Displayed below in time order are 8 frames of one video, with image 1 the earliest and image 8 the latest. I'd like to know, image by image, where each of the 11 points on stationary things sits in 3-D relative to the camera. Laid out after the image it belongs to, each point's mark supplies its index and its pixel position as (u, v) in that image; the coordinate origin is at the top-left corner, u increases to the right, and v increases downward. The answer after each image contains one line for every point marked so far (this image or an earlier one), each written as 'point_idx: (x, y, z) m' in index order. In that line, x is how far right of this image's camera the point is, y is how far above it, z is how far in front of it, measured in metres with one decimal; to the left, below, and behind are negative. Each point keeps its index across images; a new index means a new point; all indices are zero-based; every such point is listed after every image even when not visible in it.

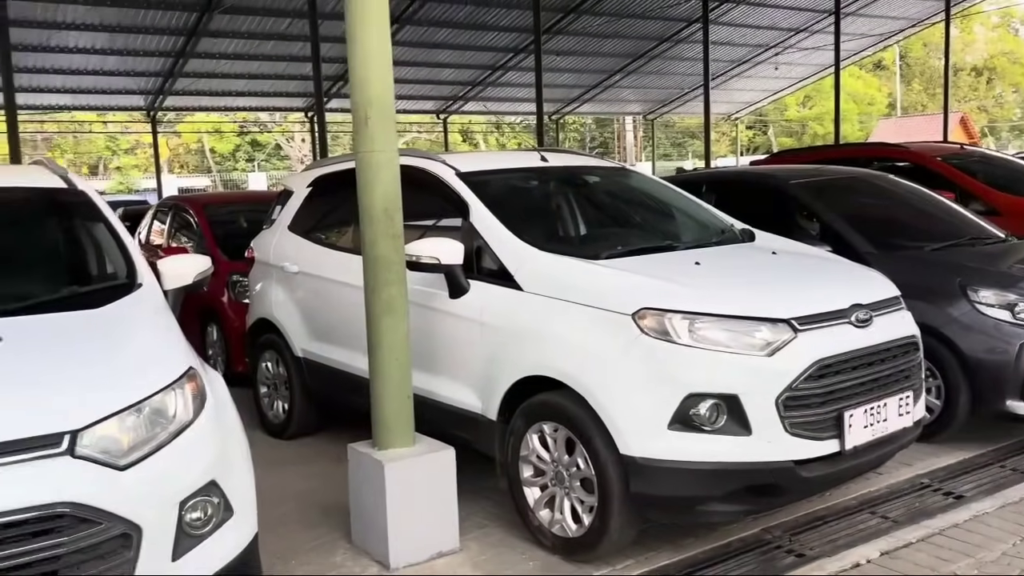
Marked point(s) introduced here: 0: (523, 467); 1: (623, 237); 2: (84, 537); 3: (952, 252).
0: (0.0, -0.7, +3.5) m
1: (+0.5, +0.2, +4.2) m
2: (-1.0, -0.6, +2.0) m
3: (+2.4, +0.2, +4.9) m
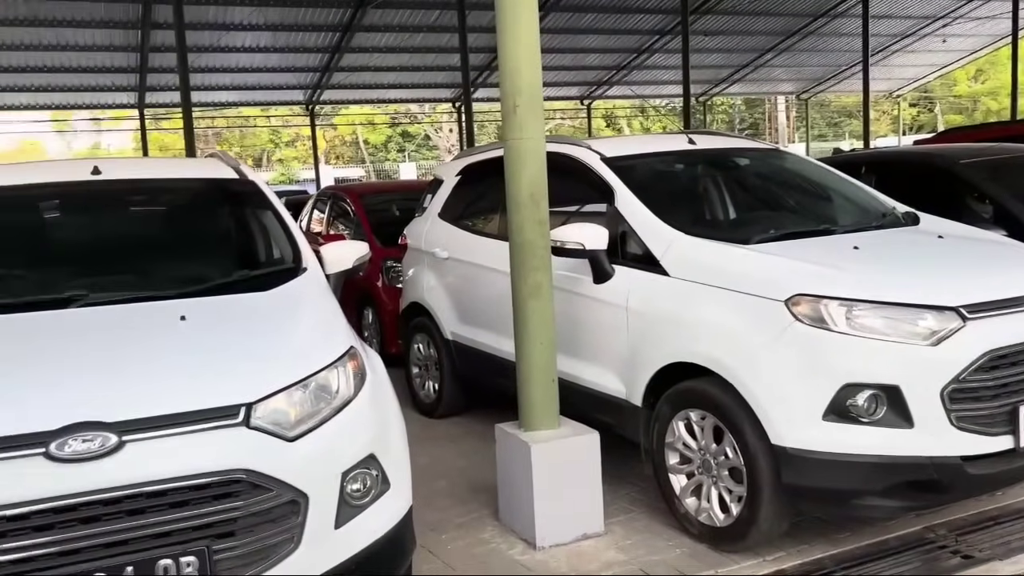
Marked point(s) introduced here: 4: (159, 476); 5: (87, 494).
0: (+0.6, -0.7, +3.4) m
1: (+1.2, +0.3, +4.0) m
2: (-0.6, -0.5, +2.2) m
3: (+3.2, +0.3, +4.4) m
4: (-0.8, -0.4, +2.0) m
5: (-1.0, -0.5, +2.0) m
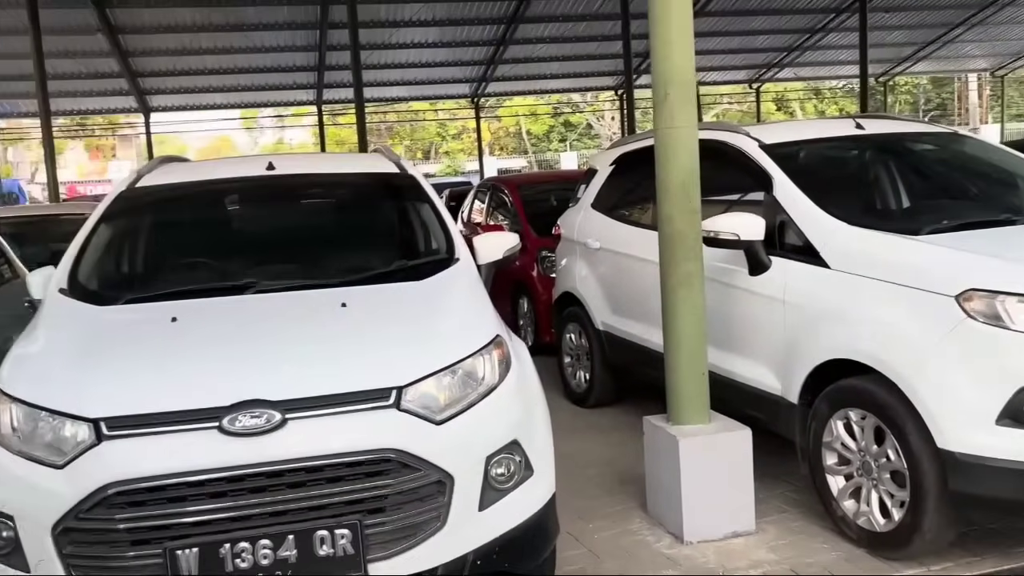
0: (+1.2, -0.6, +3.3) m
1: (+1.9, +0.3, +3.8) m
2: (-0.3, -0.5, +2.3) m
3: (+3.9, +0.3, +3.8) m
4: (-0.5, -0.4, +2.2) m
5: (-0.6, -0.4, +2.2) m
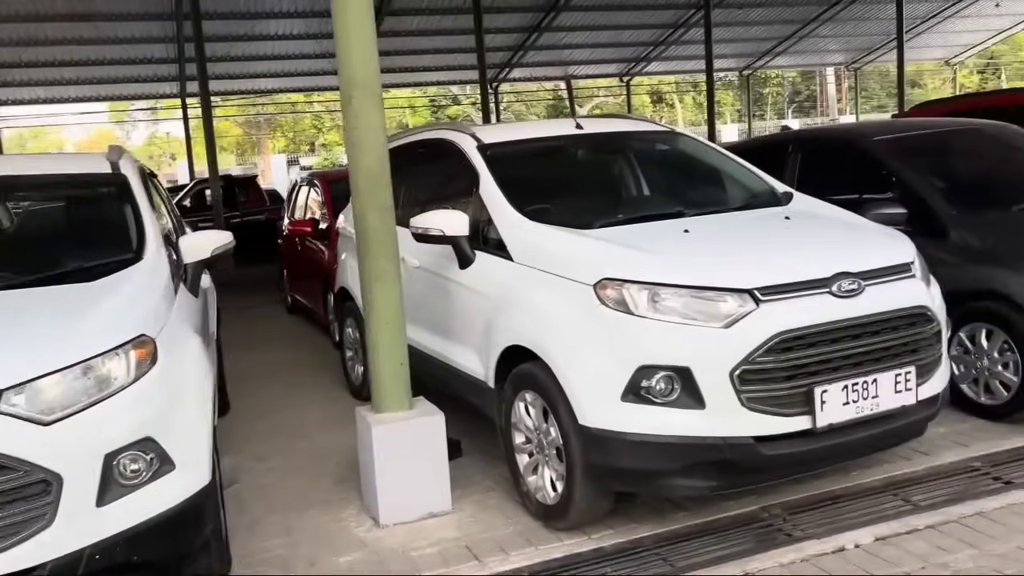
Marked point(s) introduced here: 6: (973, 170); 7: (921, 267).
0: (0.0, -0.6, +3.5) m
1: (+0.6, +0.4, +4.0) m
2: (-1.3, -0.5, +2.3) m
3: (+2.6, +0.4, +4.3) m
4: (-1.5, -0.4, +2.2) m
5: (-1.7, -0.5, +2.2) m
6: (+2.7, +0.7, +5.2) m
7: (+1.6, +0.1, +3.4) m
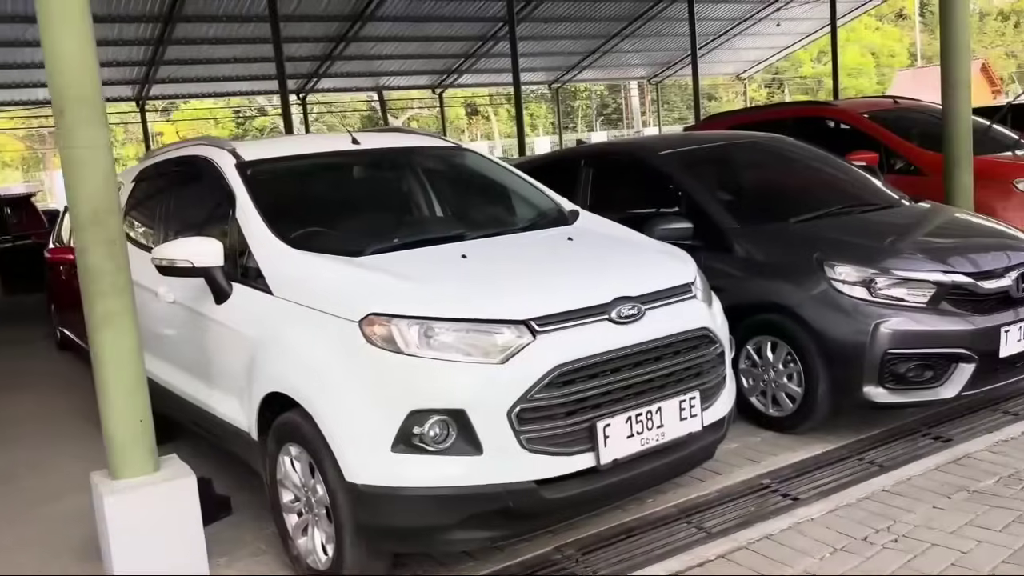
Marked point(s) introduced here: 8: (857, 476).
0: (-0.8, -0.7, +3.1) m
1: (-0.4, +0.3, +3.7) m
2: (-1.9, -0.7, +1.7) m
3: (+1.5, +0.3, +4.4) m
4: (-2.1, -0.6, +1.5) m
5: (-2.2, -0.6, +1.4) m
6: (+1.5, +0.6, +5.3) m
7: (+0.7, 0.0, +3.3) m
8: (+1.4, -0.8, +3.6) m
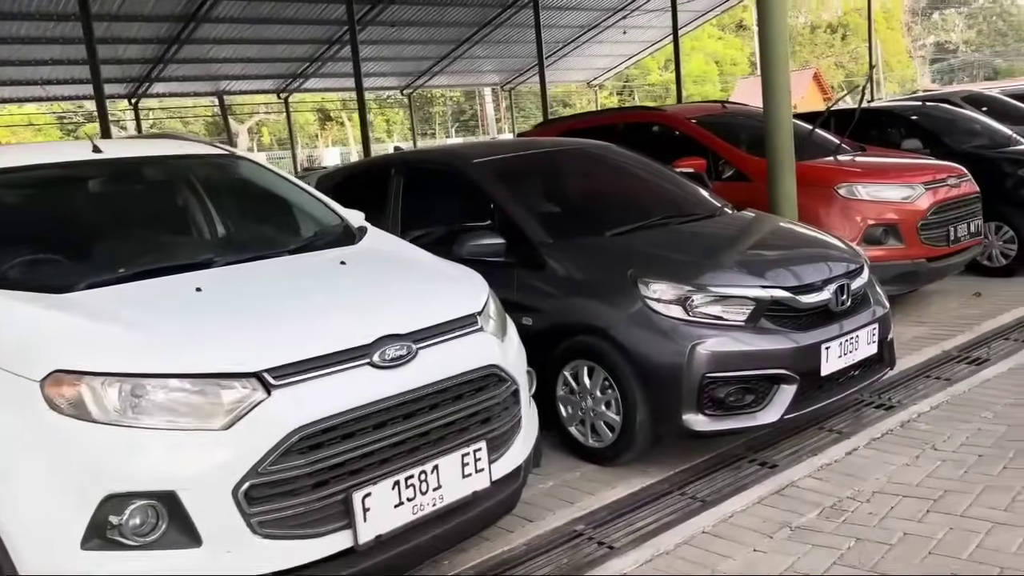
0: (-1.5, -0.9, +2.4) m
1: (-1.2, +0.1, +3.1) m
2: (-2.4, -0.8, +0.9) m
3: (+0.6, +0.2, +4.1) m
4: (-2.5, -0.8, +0.7) m
5: (-2.6, -0.8, +0.6) m
6: (+0.4, +0.5, +5.0) m
7: (-0.1, -0.1, +2.9) m
8: (+0.6, -0.9, +3.3) m
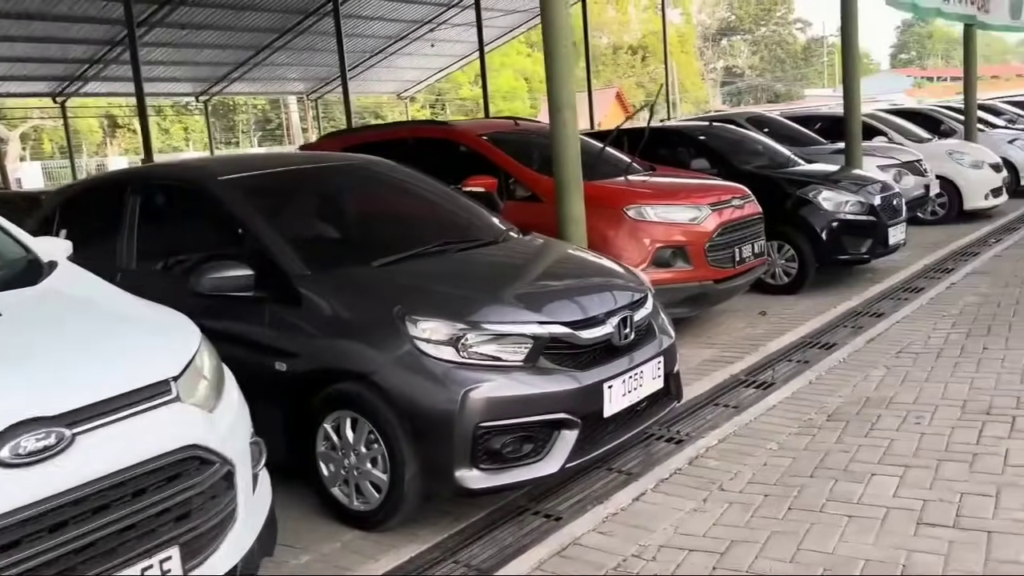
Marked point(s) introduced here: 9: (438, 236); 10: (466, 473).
0: (-2.1, -1.0, +1.6) m
1: (-2.0, 0.0, +2.4) m
2: (-2.6, -1.0, -0.1) m
3: (-0.4, +0.1, +3.6) m
4: (-2.8, -0.9, -0.3) m
5: (-2.9, -0.9, -0.5) m
6: (-0.8, +0.4, +4.5) m
7: (-0.8, -0.2, +2.3) m
8: (-0.2, -1.0, +2.9) m
9: (-0.4, +0.3, +4.4) m
10: (-0.2, -0.7, +3.1) m
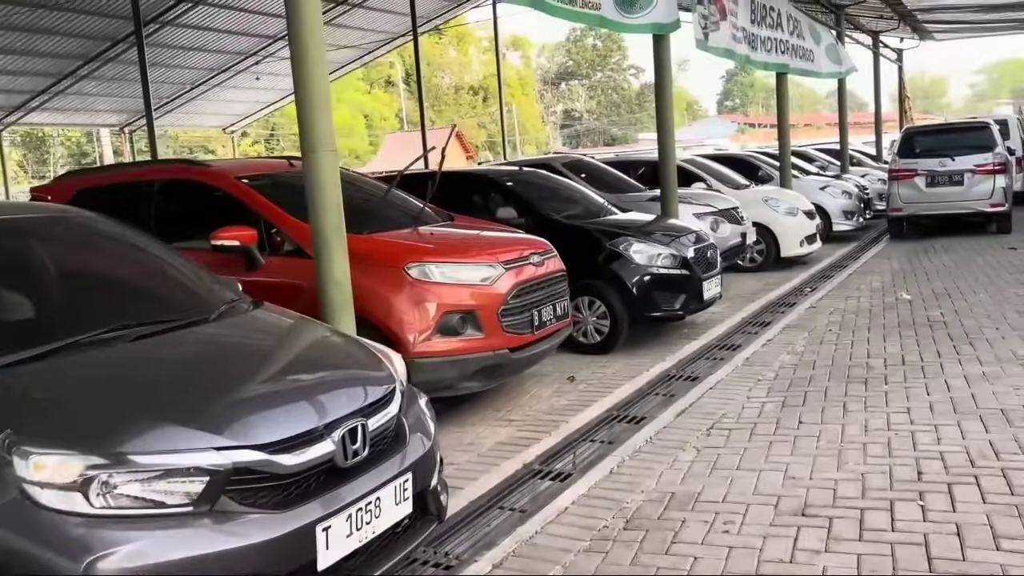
0: (-2.7, -1.3, +0.3) m
1: (-2.7, -0.3, +1.1) m
2: (-2.9, -1.2, -1.5) m
3: (-1.4, -0.2, +2.6) m
4: (-3.0, -1.1, -1.7) m
5: (-3.0, -1.1, -1.8) m
6: (-1.9, 0.0, +3.4) m
7: (-1.5, -0.5, +1.3) m
8: (-1.0, -1.3, +1.9) m
9: (-1.5, -0.1, +3.4) m
10: (-1.0, -1.0, +2.2) m
